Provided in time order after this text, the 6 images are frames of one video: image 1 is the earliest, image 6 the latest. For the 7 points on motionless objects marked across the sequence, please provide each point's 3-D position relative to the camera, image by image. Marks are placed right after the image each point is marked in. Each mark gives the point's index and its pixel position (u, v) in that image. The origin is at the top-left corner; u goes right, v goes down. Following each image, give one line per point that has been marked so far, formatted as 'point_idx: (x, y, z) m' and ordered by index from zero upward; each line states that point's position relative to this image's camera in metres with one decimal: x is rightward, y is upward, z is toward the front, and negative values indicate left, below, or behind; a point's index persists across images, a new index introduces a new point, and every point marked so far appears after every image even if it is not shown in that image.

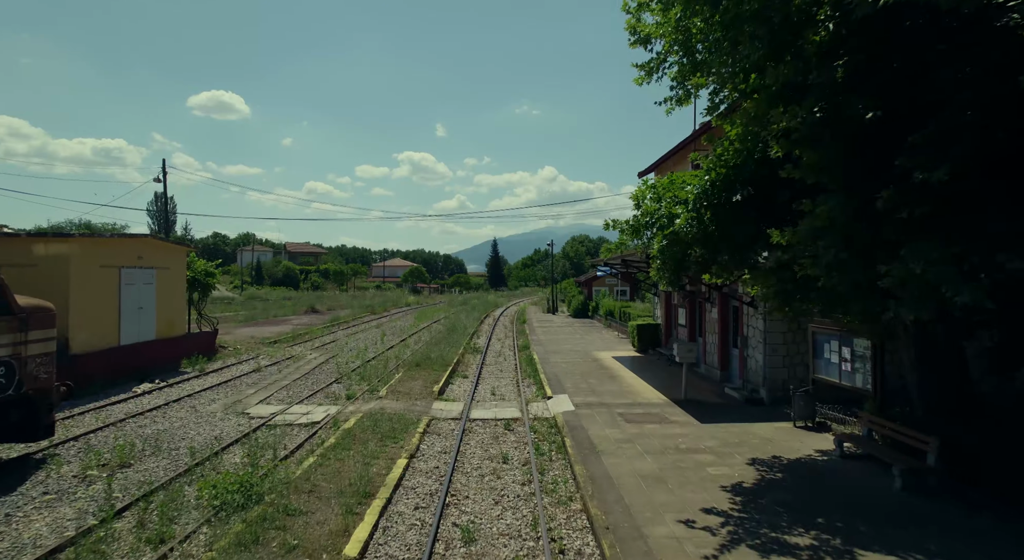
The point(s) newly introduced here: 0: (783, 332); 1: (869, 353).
0: (+5.4, -1.0, +11.1) m
1: (+5.6, -1.1, +8.7) m
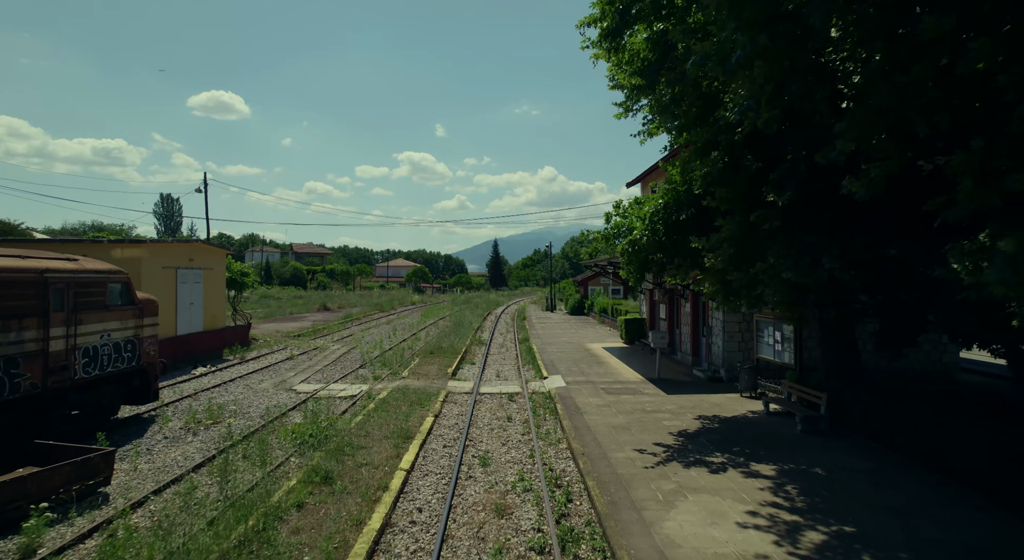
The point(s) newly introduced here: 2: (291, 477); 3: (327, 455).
0: (+5.5, -1.0, +13.7) m
1: (+5.7, -1.1, +11.3) m
2: (-3.0, -2.5, +7.7) m
3: (-2.7, -2.5, +8.4) m
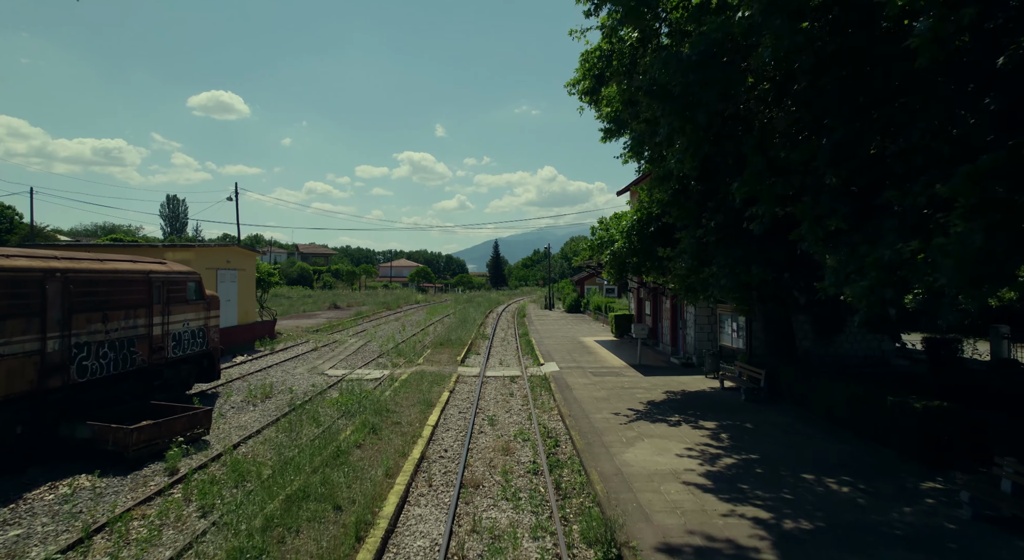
0: (+5.5, -1.0, +16.0) m
1: (+5.7, -1.1, +13.6) m
2: (-2.9, -2.5, +10.1) m
3: (-2.7, -2.5, +10.8) m
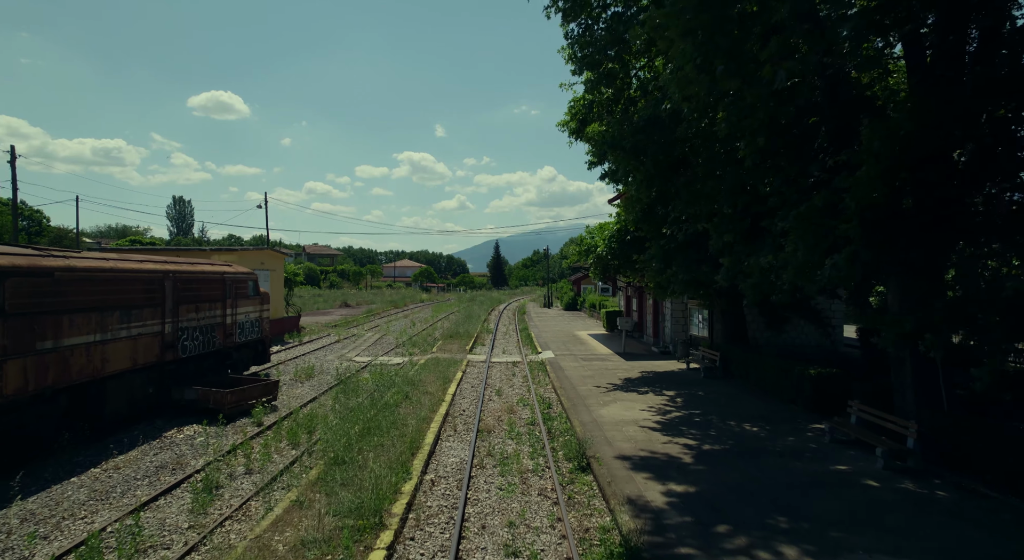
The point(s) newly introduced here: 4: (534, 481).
0: (+5.6, -1.0, +18.8) m
1: (+5.8, -1.0, +16.4) m
2: (-2.9, -2.5, +12.8) m
3: (-2.6, -2.5, +13.5) m
4: (+0.3, -2.7, +7.7) m
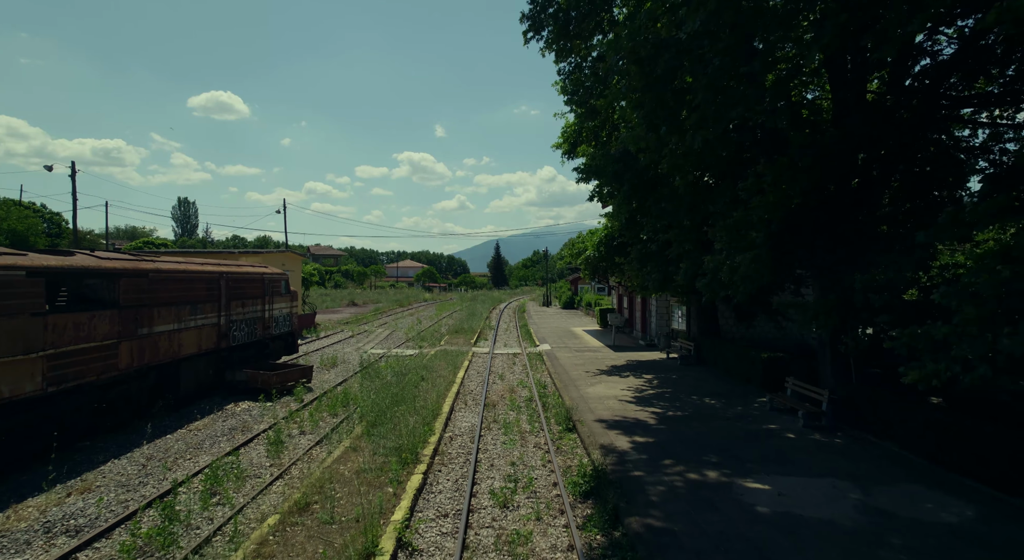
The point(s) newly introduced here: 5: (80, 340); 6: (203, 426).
0: (+5.6, -1.0, +20.8) m
1: (+5.8, -1.0, +18.4) m
2: (-2.8, -2.5, +14.9) m
3: (-2.6, -2.5, +15.6) m
4: (+0.4, -2.7, +9.8) m
5: (-6.5, -0.9, +8.5) m
6: (-5.6, -2.6, +10.2) m
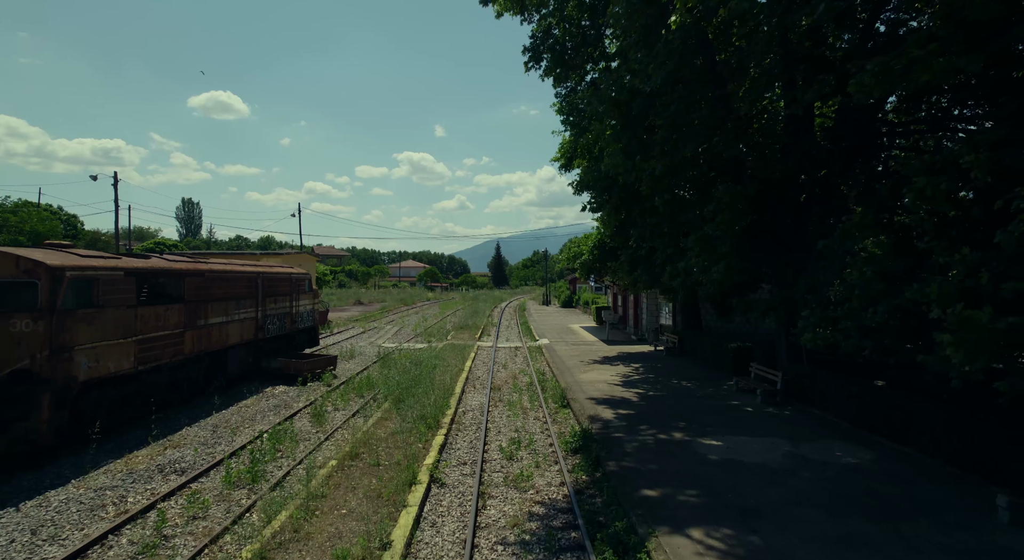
0: (+5.7, -0.9, +22.6) m
1: (+5.8, -1.0, +20.2) m
2: (-2.8, -2.5, +16.6) m
3: (-2.6, -2.5, +17.3) m
4: (+0.4, -2.7, +11.5) m
5: (-6.4, -0.9, +10.2) m
6: (-5.5, -2.6, +12.0) m
